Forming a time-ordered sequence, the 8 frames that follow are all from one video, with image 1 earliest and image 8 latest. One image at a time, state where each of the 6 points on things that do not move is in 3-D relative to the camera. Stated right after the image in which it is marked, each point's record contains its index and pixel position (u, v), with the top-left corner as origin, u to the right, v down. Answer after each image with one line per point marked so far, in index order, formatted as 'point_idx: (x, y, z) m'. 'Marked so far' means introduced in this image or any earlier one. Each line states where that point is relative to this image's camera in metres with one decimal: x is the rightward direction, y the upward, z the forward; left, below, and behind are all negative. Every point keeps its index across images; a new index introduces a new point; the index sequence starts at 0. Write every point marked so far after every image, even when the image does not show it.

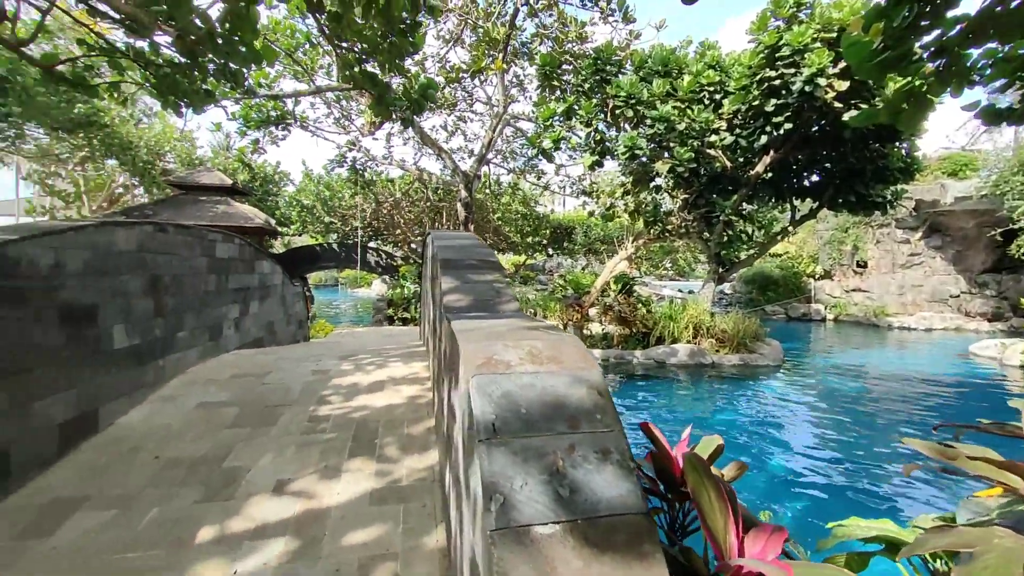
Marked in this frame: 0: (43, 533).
0: (-1.7, -0.9, +1.7) m
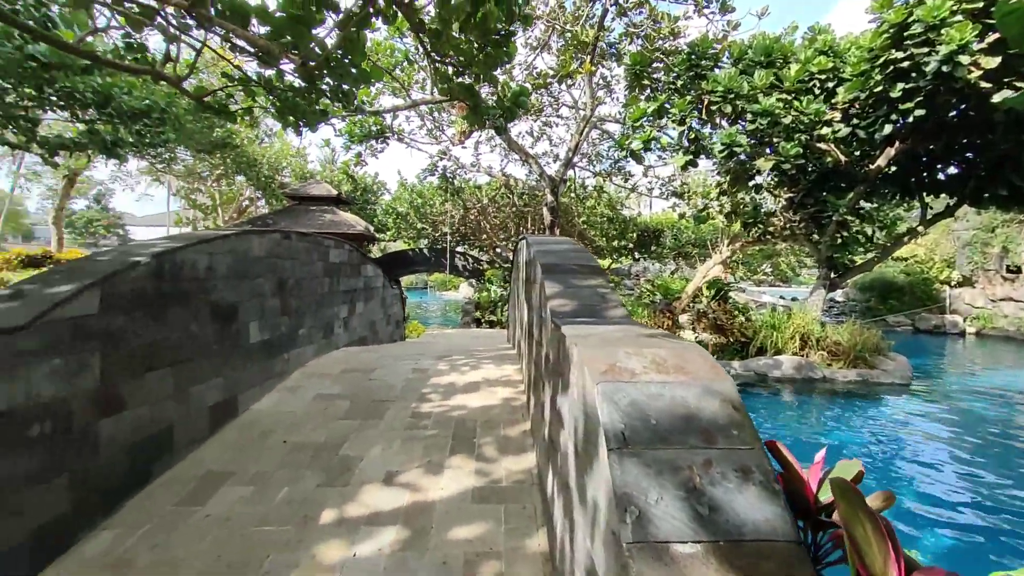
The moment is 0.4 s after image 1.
0: (-1.3, -0.9, +1.9) m
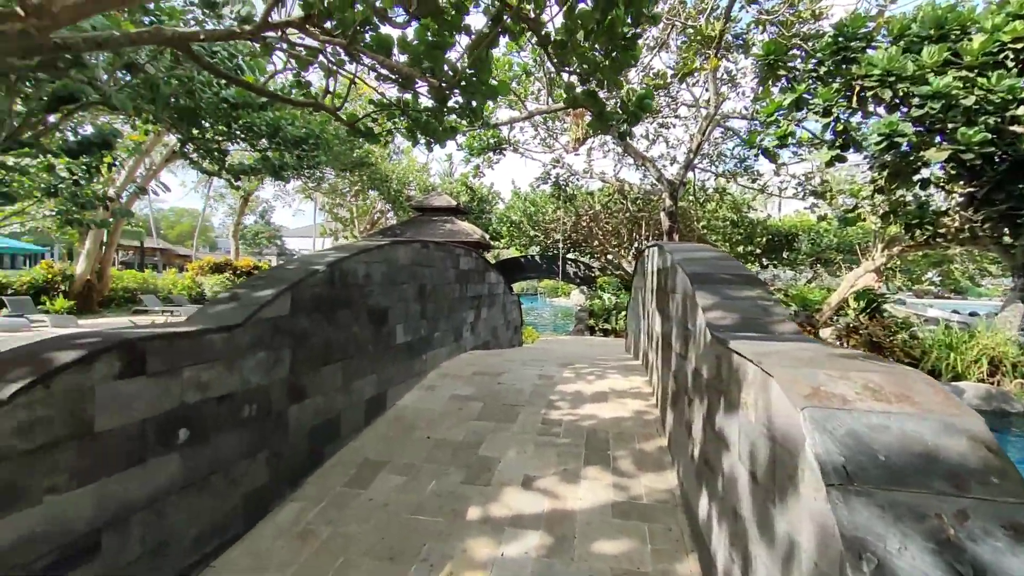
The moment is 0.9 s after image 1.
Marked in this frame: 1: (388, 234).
0: (-0.7, -0.9, +2.2) m
1: (-2.1, +0.9, +7.9) m
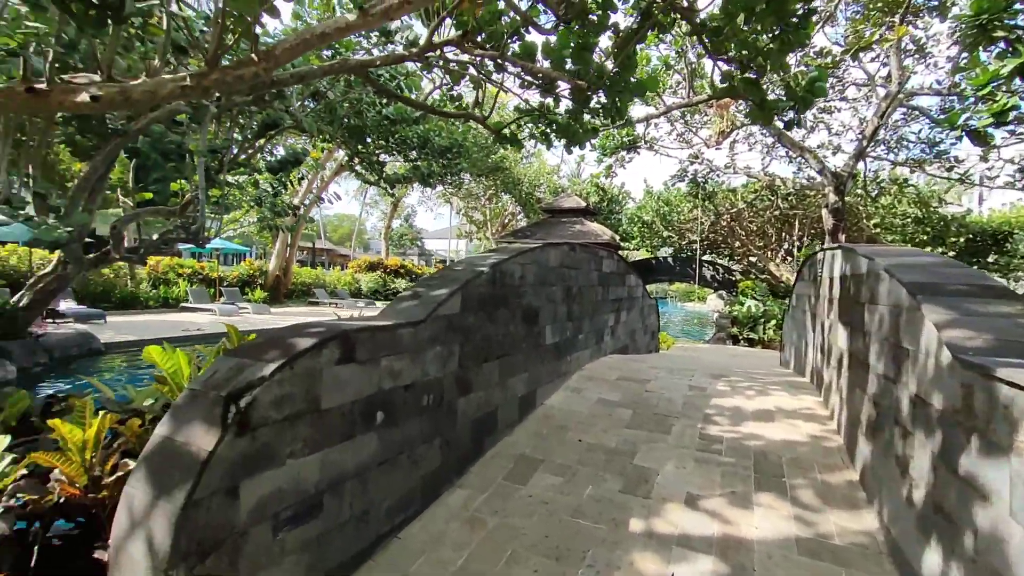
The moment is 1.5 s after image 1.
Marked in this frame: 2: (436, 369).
0: (0.0, -0.9, +2.2) m
1: (+0.3, +0.9, +8.1) m
2: (-0.3, -0.4, +2.1) m
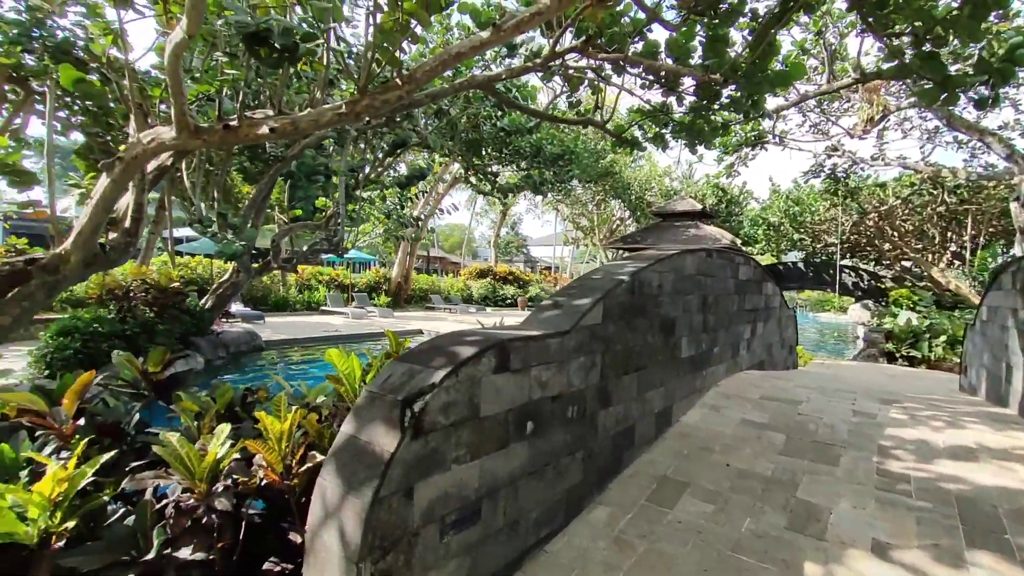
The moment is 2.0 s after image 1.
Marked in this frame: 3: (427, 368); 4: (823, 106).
0: (+0.7, -1.0, +2.1) m
1: (+2.2, +0.8, +7.8) m
2: (+0.3, -0.4, +2.0) m
3: (-0.3, -0.2, +1.4) m
4: (+6.6, +3.8, +9.6) m
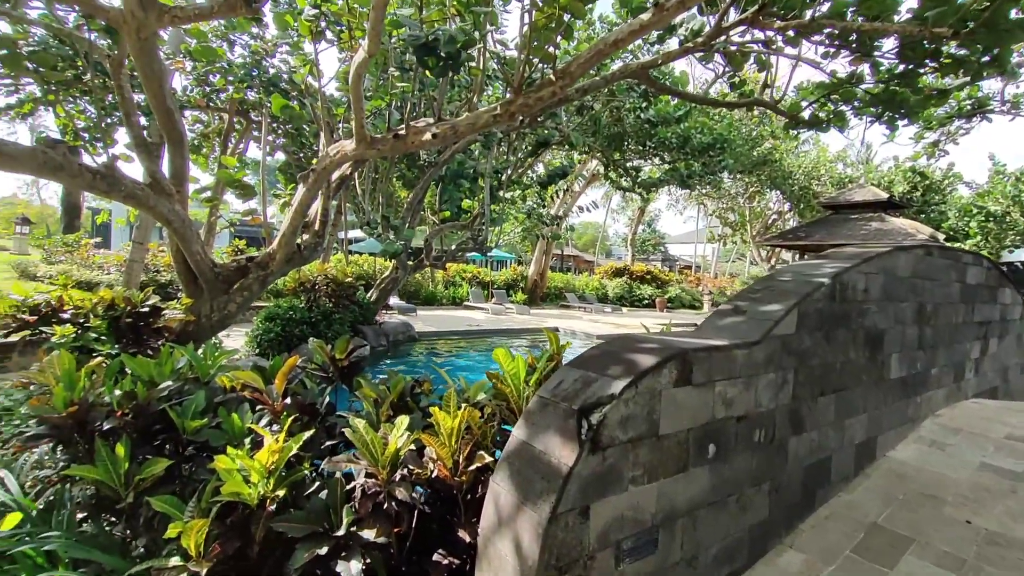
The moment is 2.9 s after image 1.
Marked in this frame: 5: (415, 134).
0: (+1.3, -1.0, +1.7) m
1: (+4.4, +0.7, +6.7) m
2: (+0.9, -0.4, +1.7) m
3: (+0.3, -0.3, +1.3) m
4: (+9.1, +3.6, +7.2) m
5: (-0.8, +1.3, +3.8) m
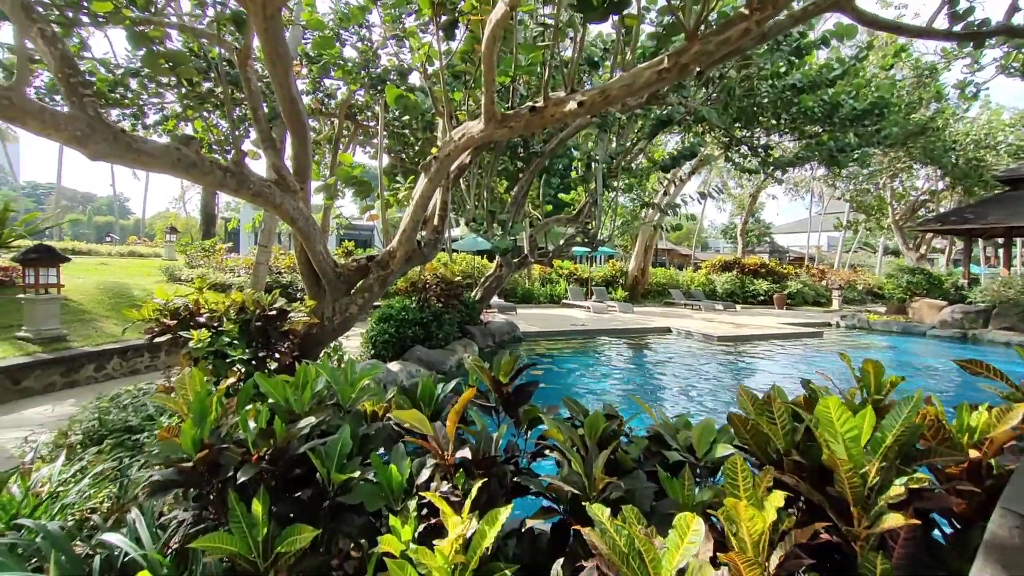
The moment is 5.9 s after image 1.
0: (+2.0, -1.0, +0.8) m
1: (+6.0, +0.8, +5.1) m
2: (+1.7, -0.4, +0.8) m
3: (+0.9, -0.3, +0.6) m
4: (+10.7, +3.8, +4.7) m
5: (+0.3, +1.3, +3.2) m
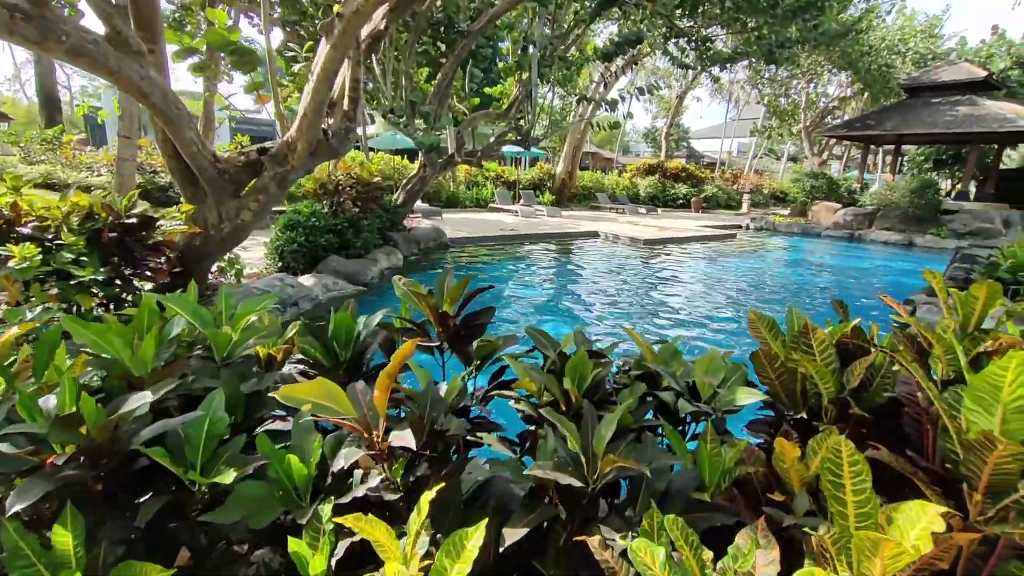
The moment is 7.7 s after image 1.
0: (+2.0, -0.8, +0.8) m
1: (+5.2, +1.9, +5.3) m
2: (+1.6, -0.3, +0.7) m
3: (+0.9, -0.2, +0.3) m
4: (+9.9, +4.9, +5.0) m
5: (-0.1, +1.8, +2.4) m
